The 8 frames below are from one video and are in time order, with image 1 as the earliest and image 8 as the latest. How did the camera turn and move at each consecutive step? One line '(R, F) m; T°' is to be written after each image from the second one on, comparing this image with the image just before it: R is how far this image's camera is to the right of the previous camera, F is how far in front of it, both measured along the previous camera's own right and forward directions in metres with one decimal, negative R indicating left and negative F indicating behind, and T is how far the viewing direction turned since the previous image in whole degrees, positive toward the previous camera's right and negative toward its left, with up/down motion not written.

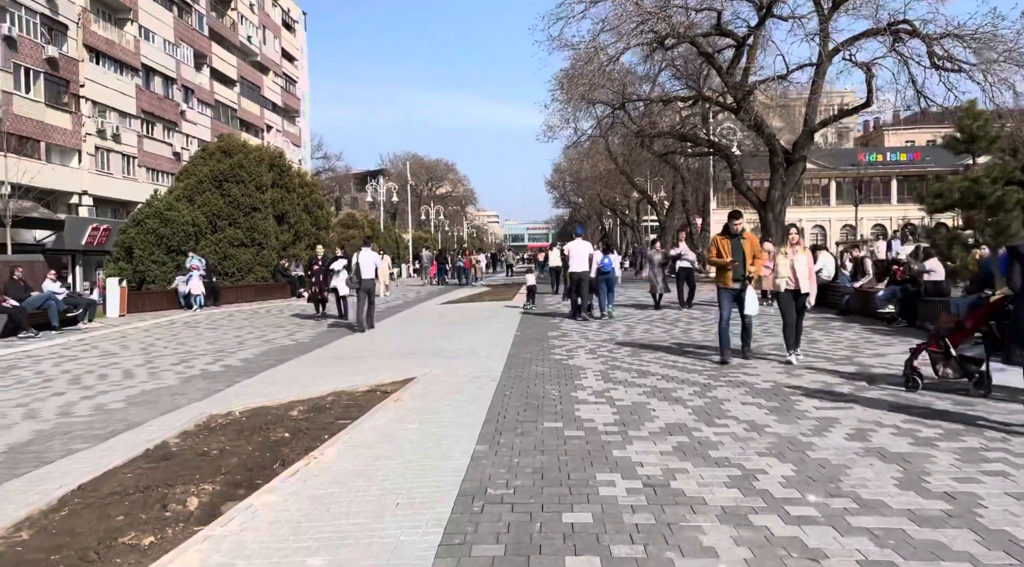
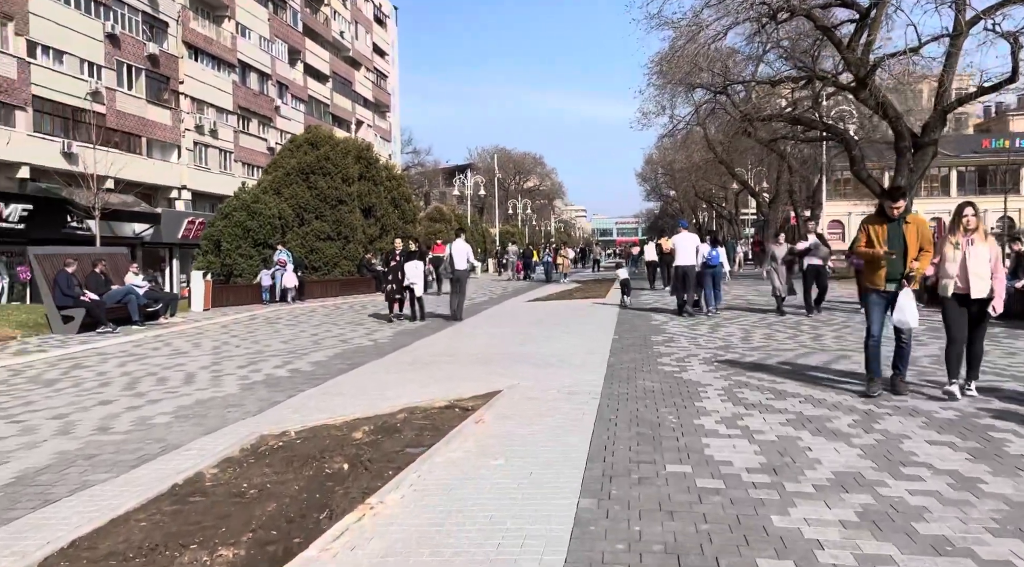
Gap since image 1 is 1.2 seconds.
(-0.2, +1.5) m; -7°
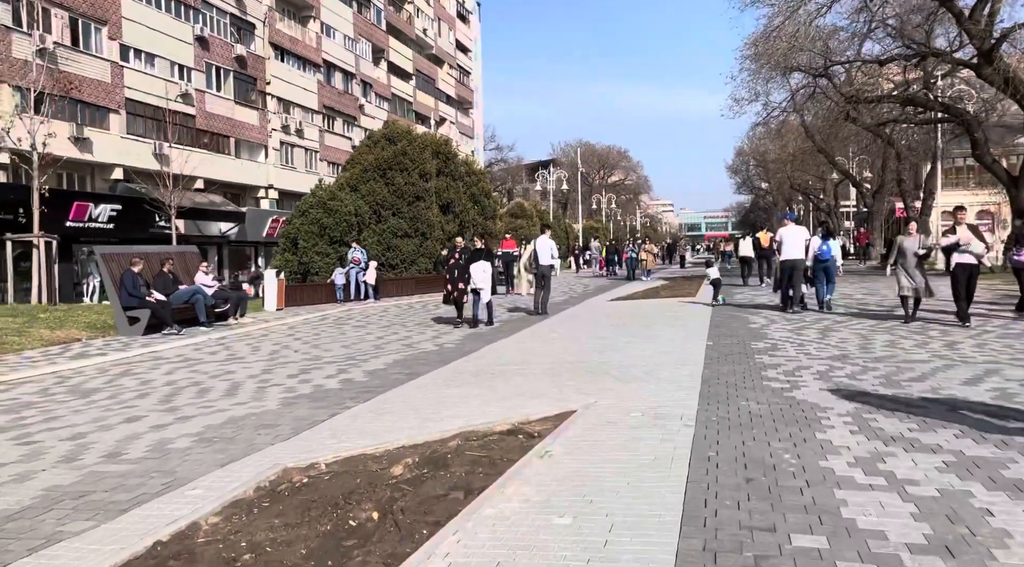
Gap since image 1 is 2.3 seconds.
(+0.1, +1.2) m; -6°
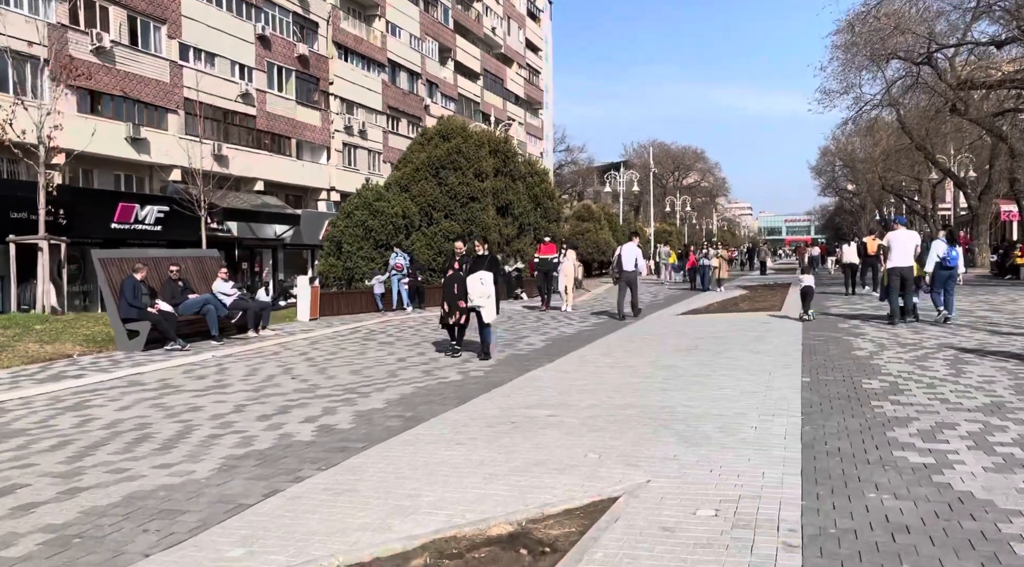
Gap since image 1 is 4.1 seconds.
(+0.4, +2.2) m; -5°
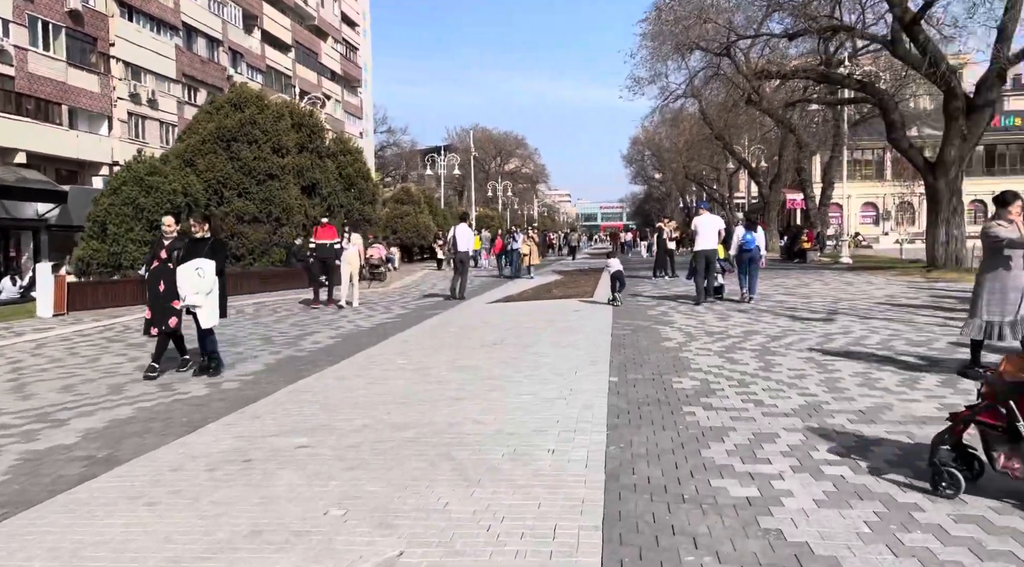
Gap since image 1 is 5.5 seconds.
(+0.6, +1.4) m; +13°
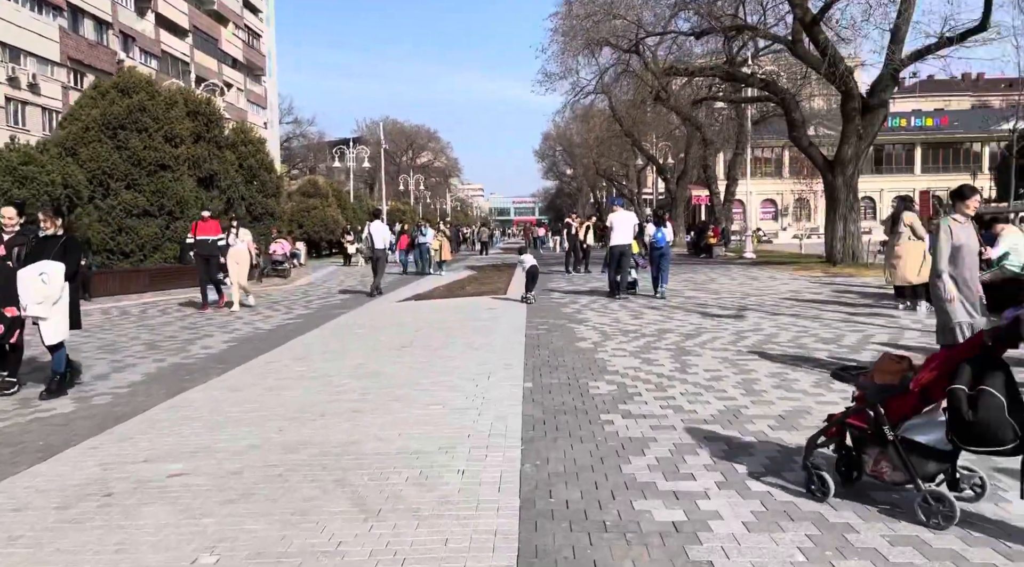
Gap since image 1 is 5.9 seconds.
(+0.1, +0.5) m; +7°
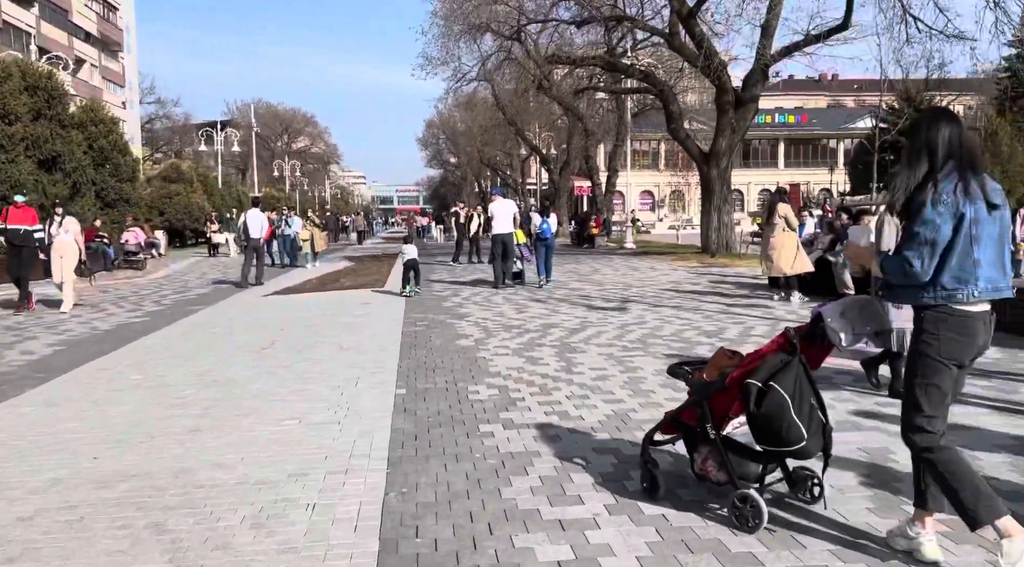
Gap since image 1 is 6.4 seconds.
(+0.1, +0.6) m; +9°
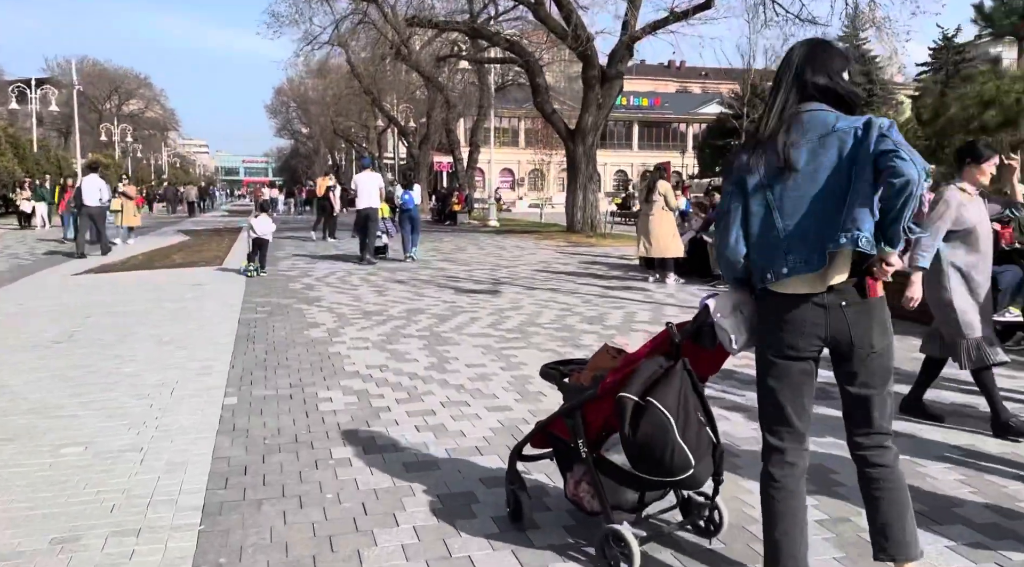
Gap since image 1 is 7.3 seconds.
(0.0, +1.1) m; +11°
